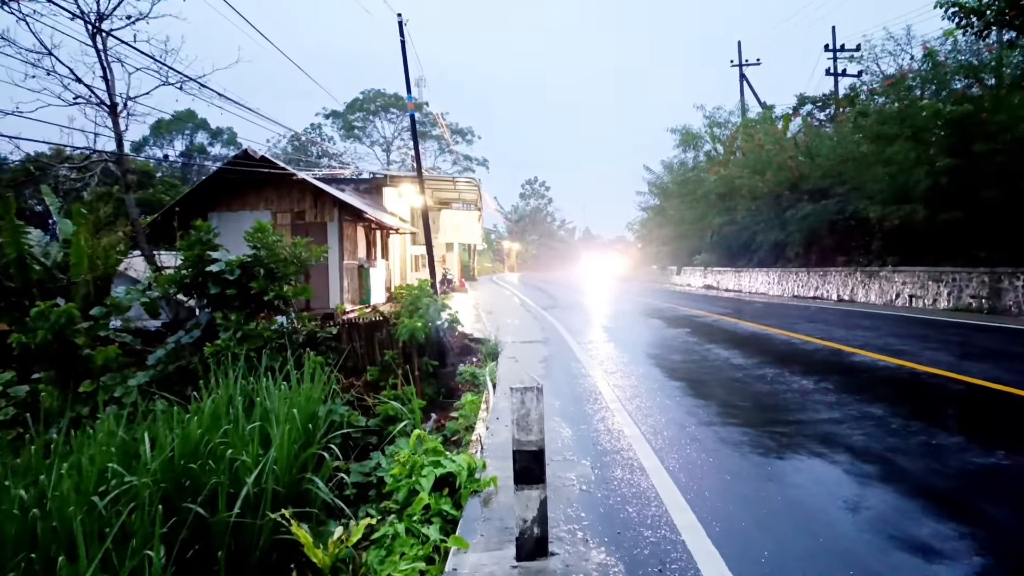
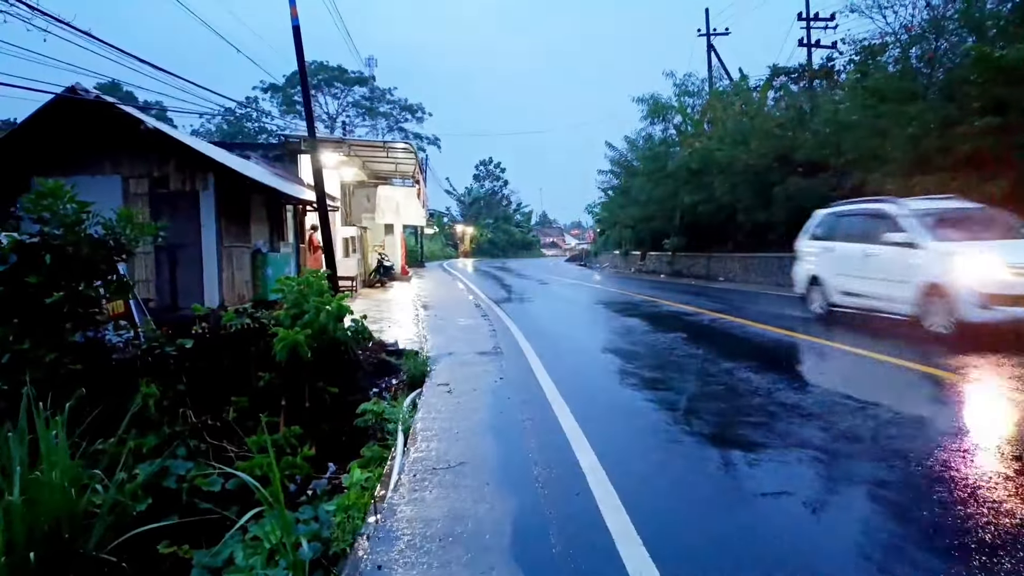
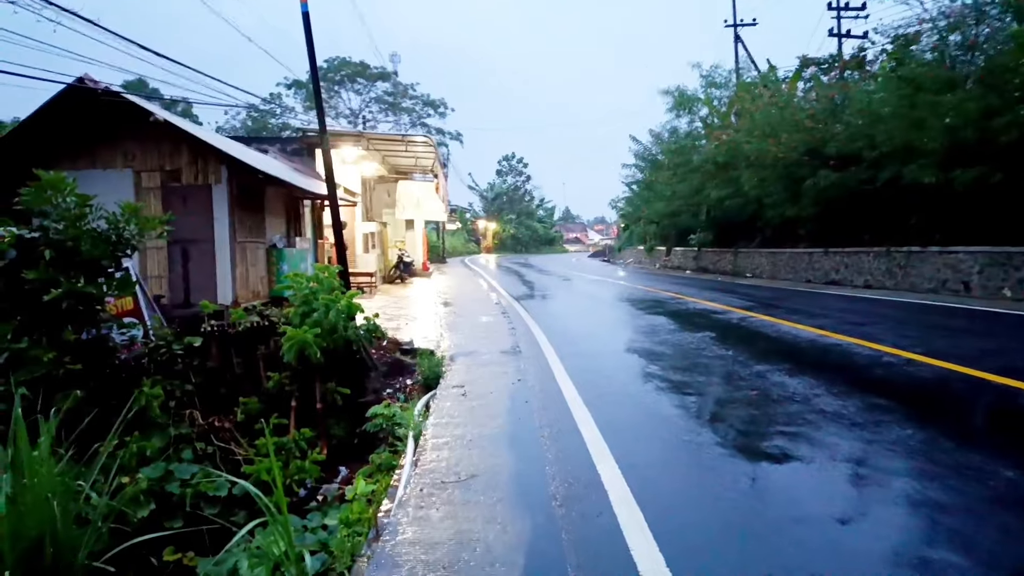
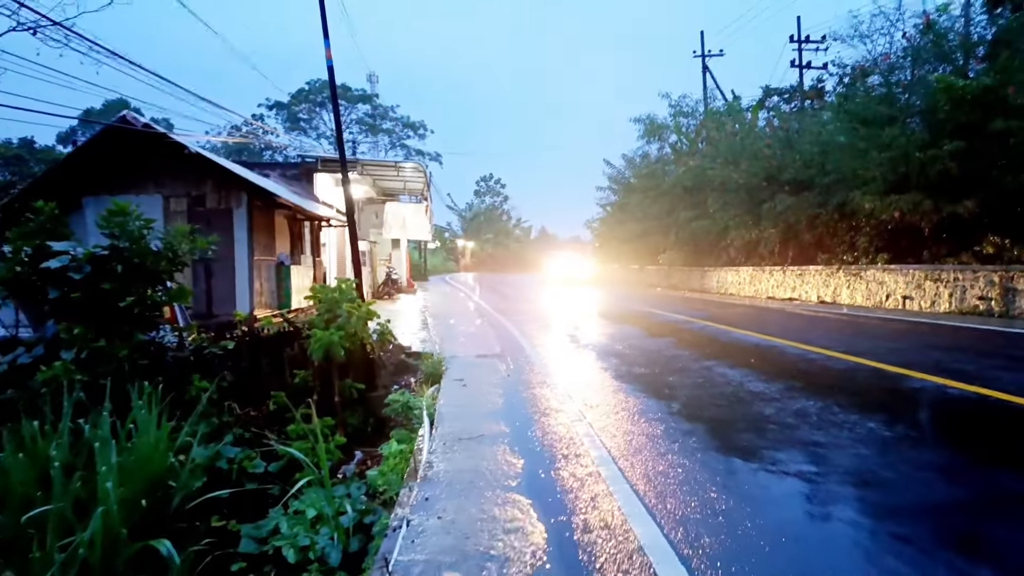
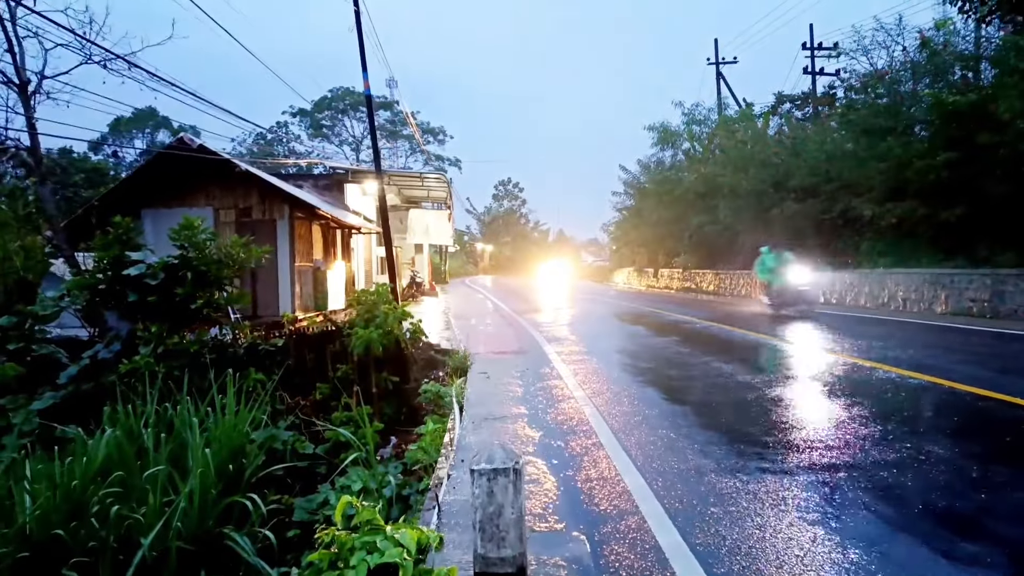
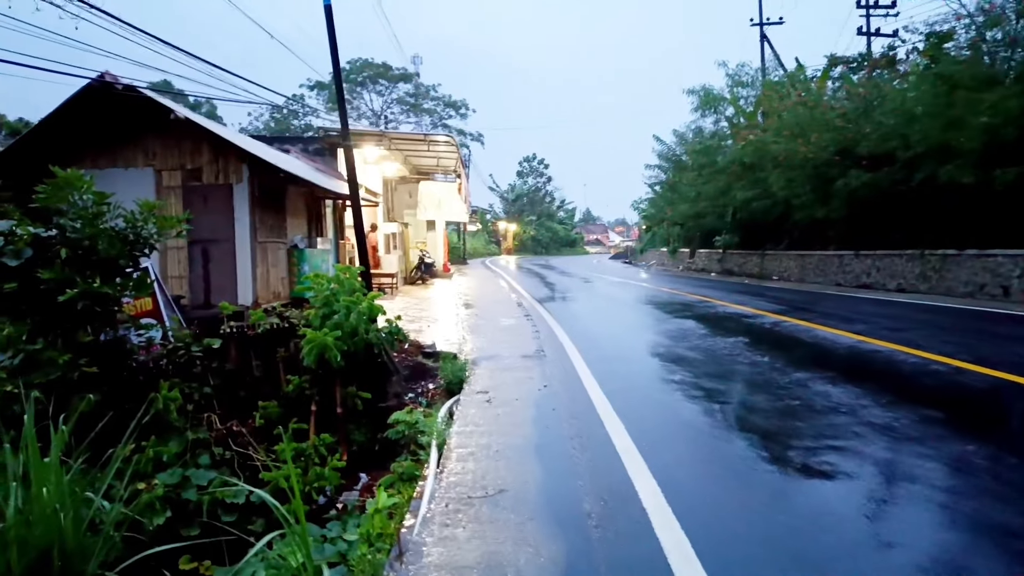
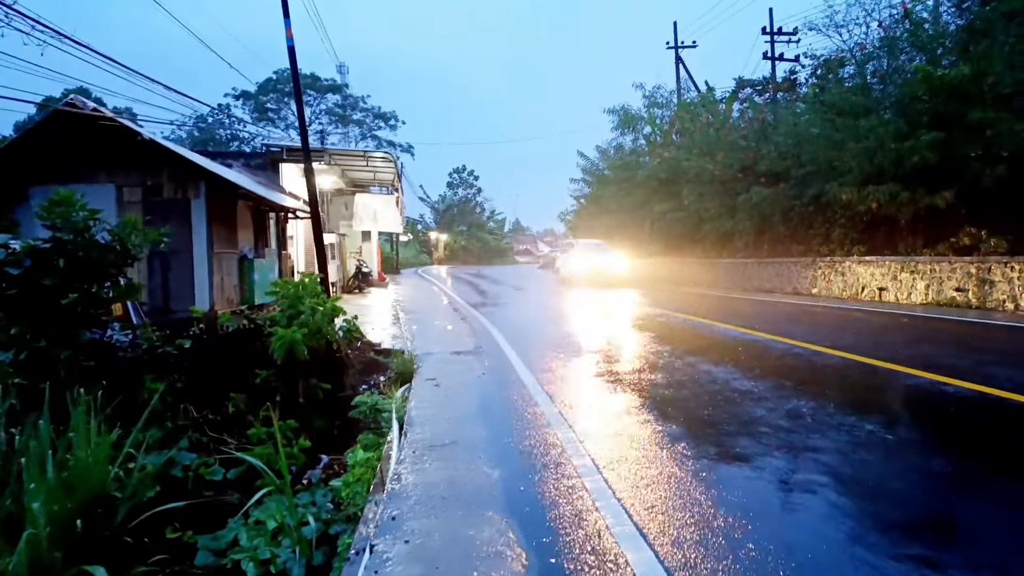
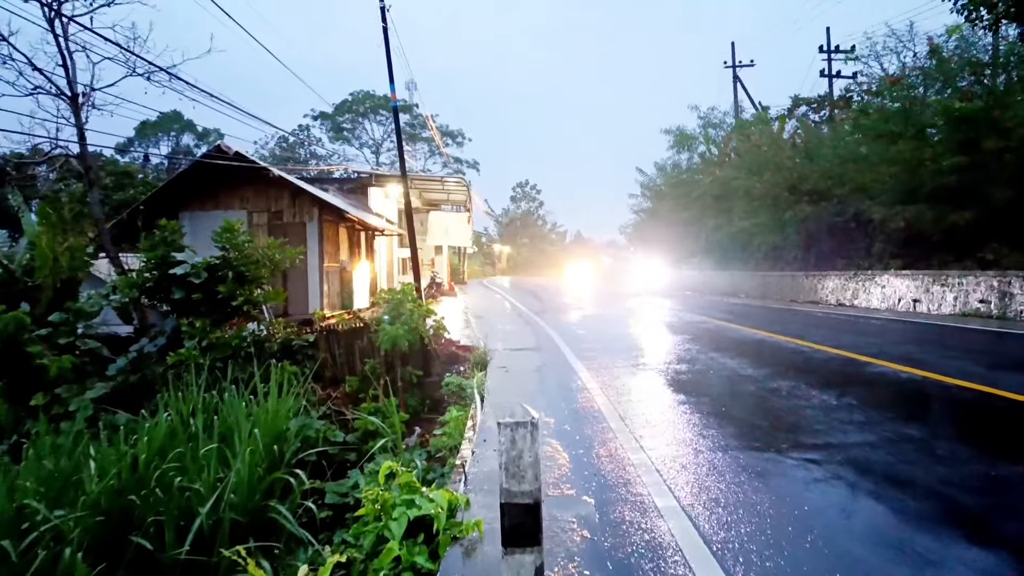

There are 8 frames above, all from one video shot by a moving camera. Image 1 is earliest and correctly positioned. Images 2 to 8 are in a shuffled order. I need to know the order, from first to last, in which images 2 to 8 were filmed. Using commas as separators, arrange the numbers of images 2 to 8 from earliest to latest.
8, 5, 4, 7, 2, 3, 6
